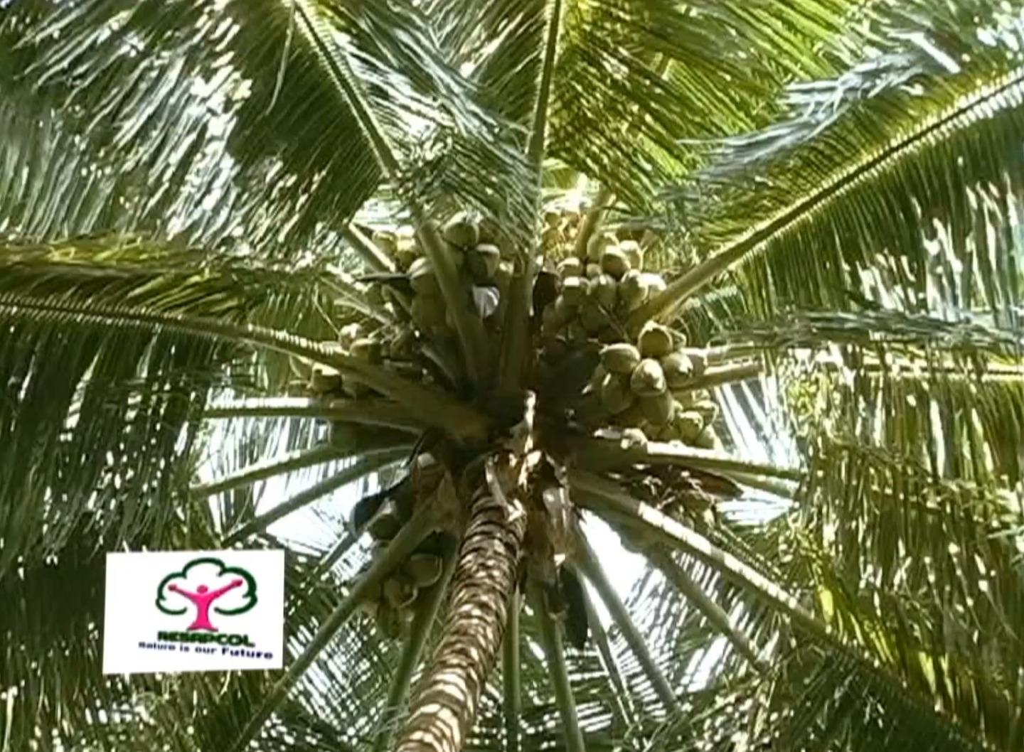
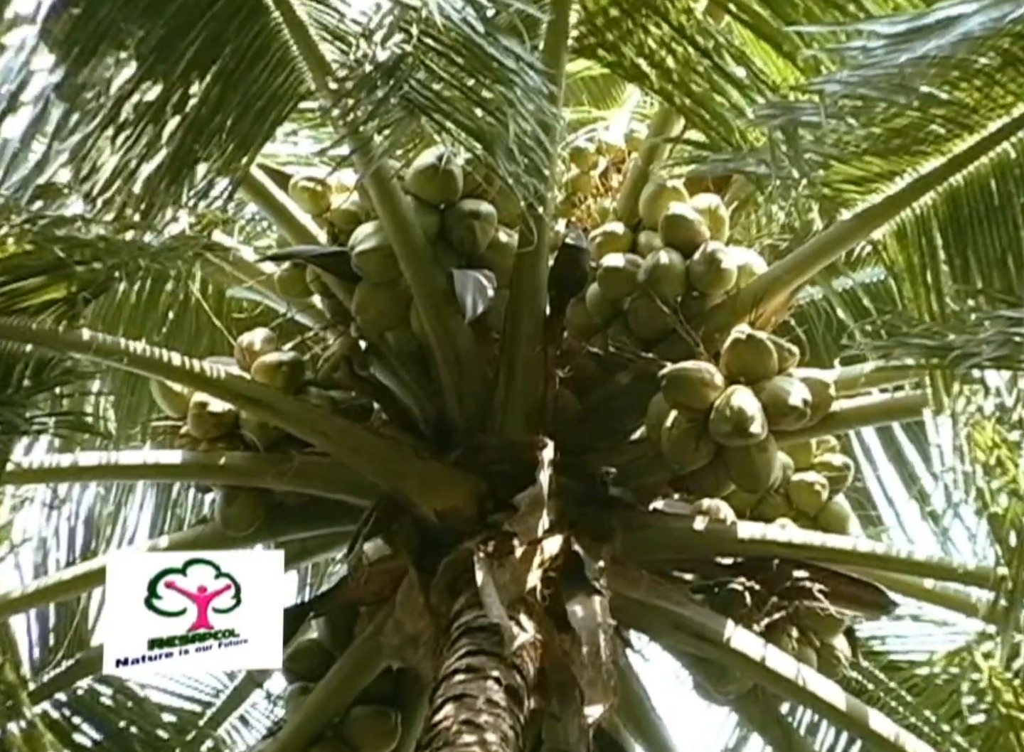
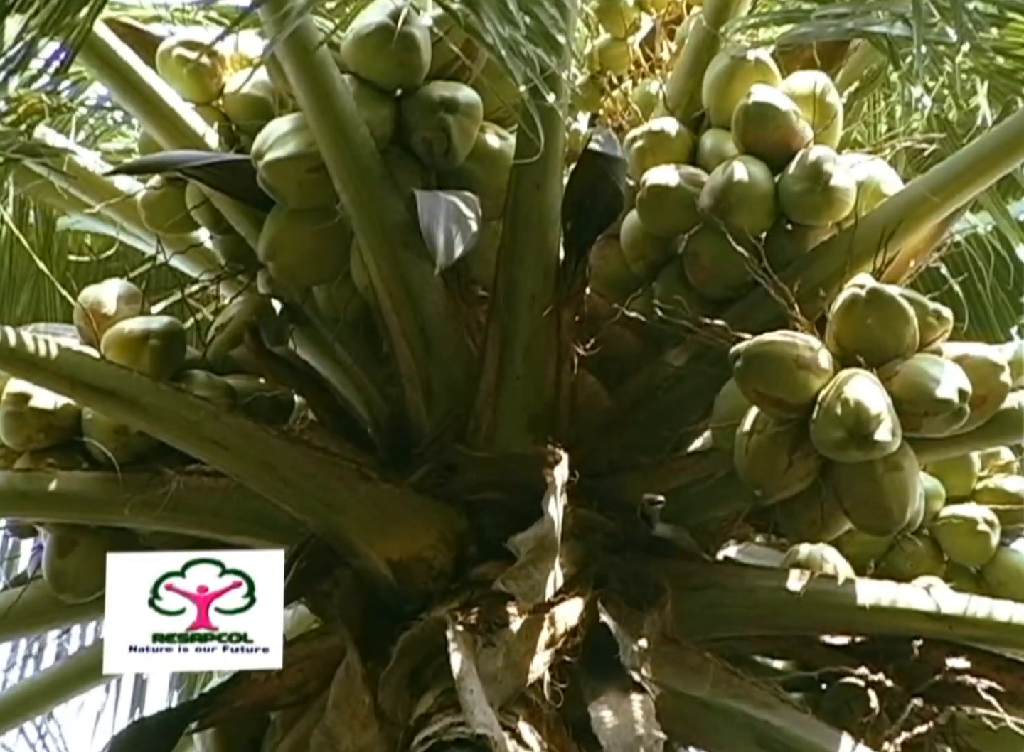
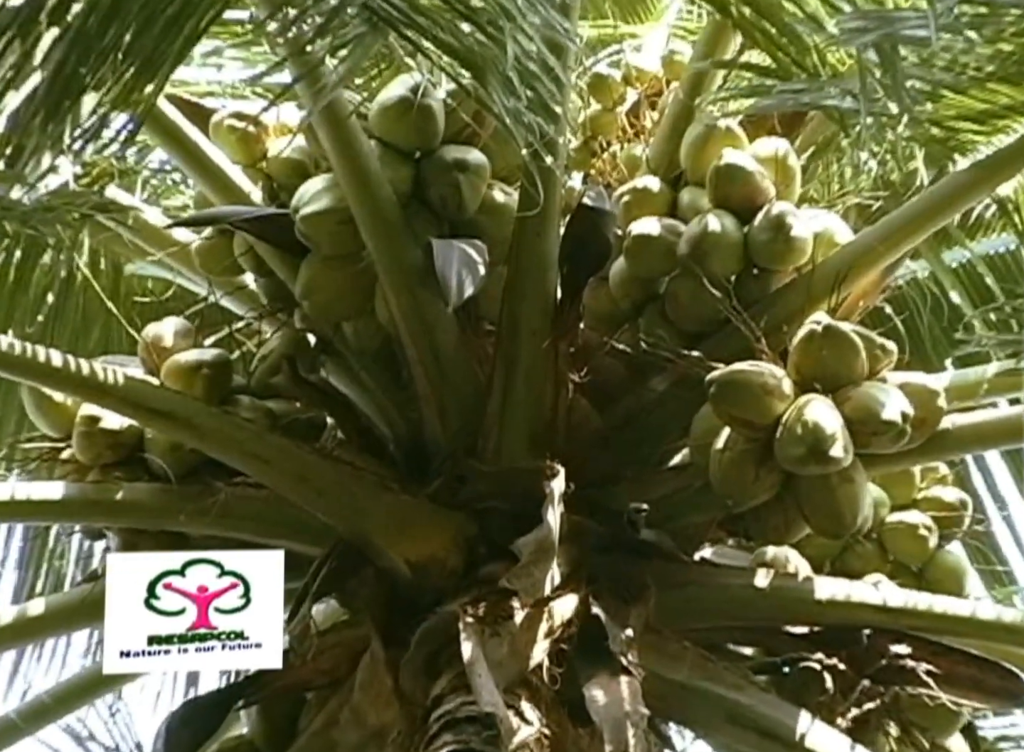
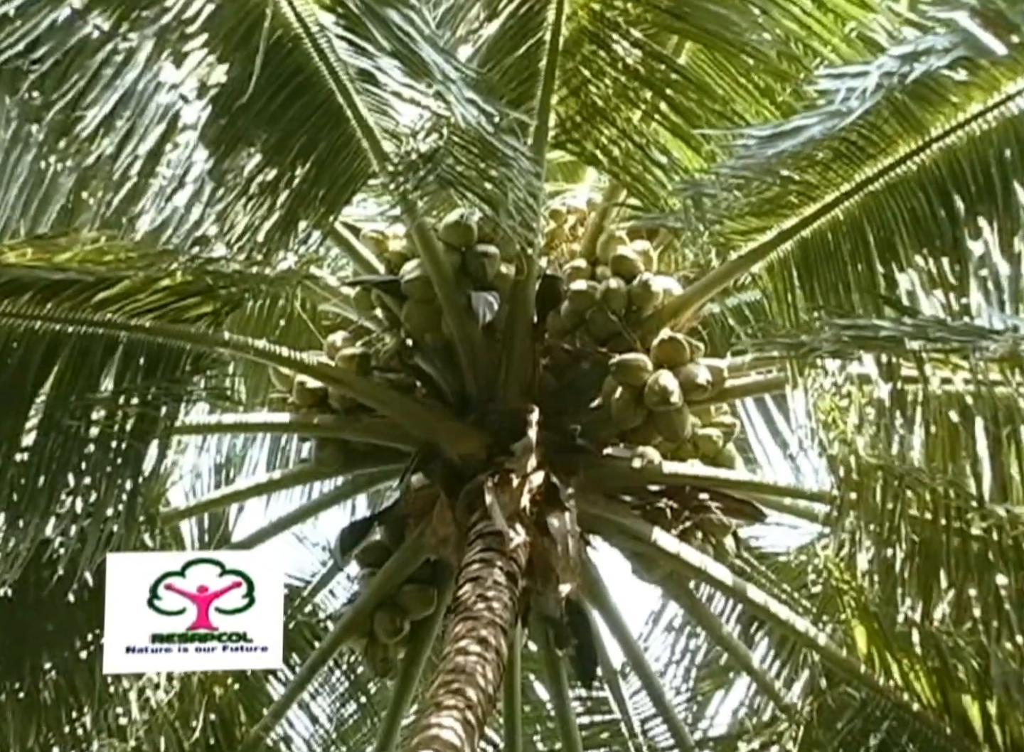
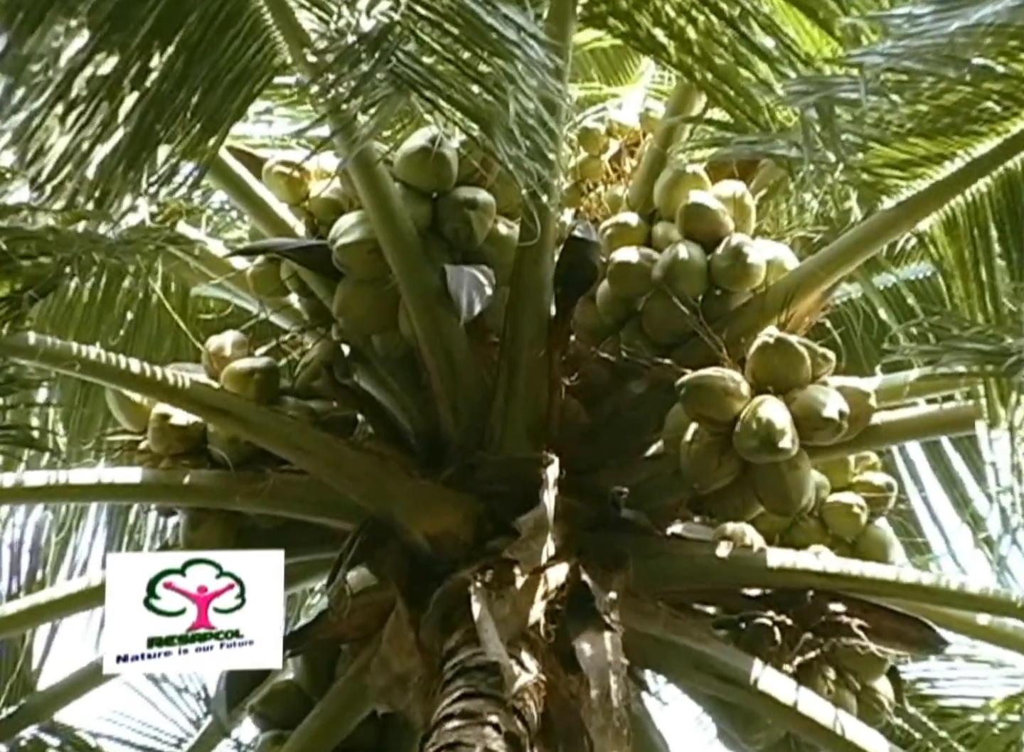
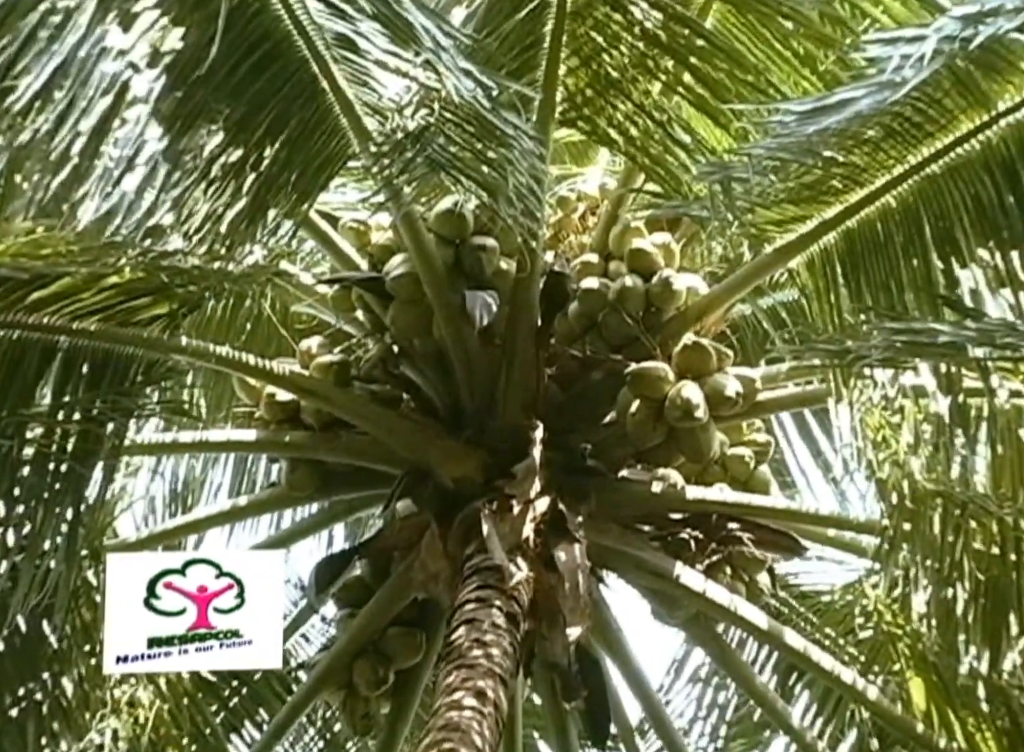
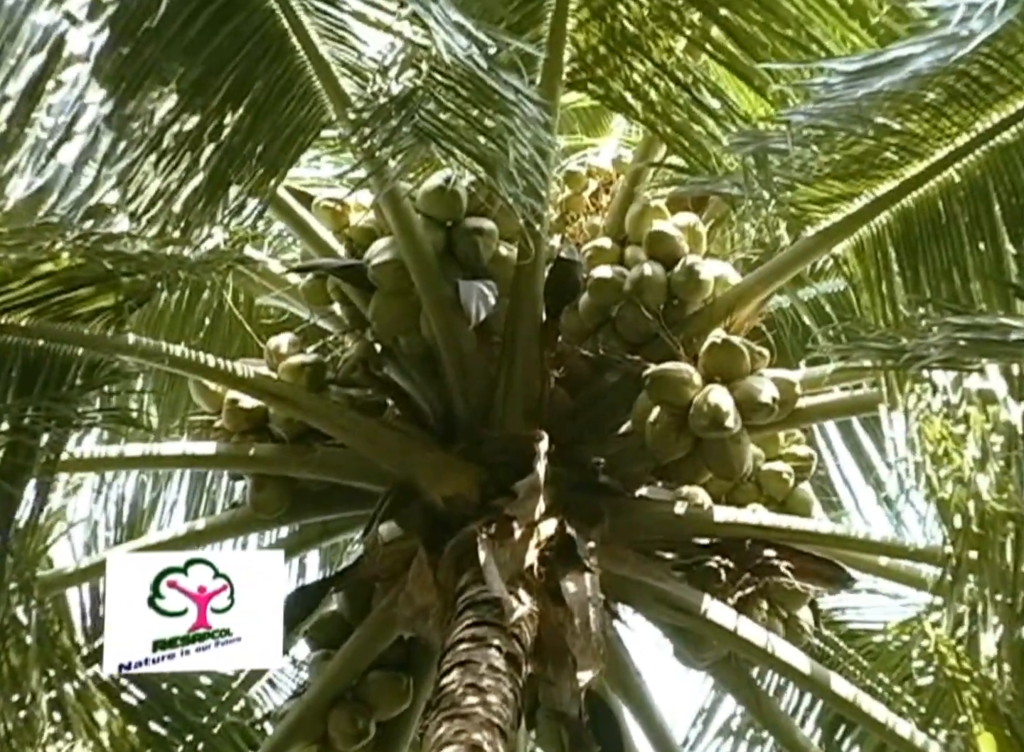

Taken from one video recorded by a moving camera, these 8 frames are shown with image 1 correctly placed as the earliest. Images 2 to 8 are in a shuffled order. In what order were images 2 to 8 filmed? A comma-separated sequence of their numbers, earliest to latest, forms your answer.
5, 7, 8, 2, 6, 4, 3
